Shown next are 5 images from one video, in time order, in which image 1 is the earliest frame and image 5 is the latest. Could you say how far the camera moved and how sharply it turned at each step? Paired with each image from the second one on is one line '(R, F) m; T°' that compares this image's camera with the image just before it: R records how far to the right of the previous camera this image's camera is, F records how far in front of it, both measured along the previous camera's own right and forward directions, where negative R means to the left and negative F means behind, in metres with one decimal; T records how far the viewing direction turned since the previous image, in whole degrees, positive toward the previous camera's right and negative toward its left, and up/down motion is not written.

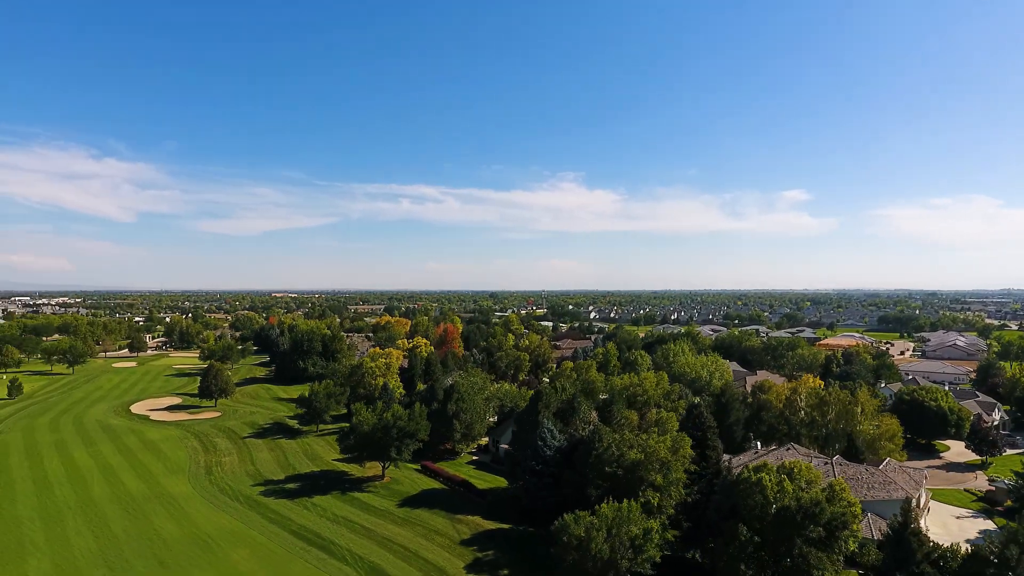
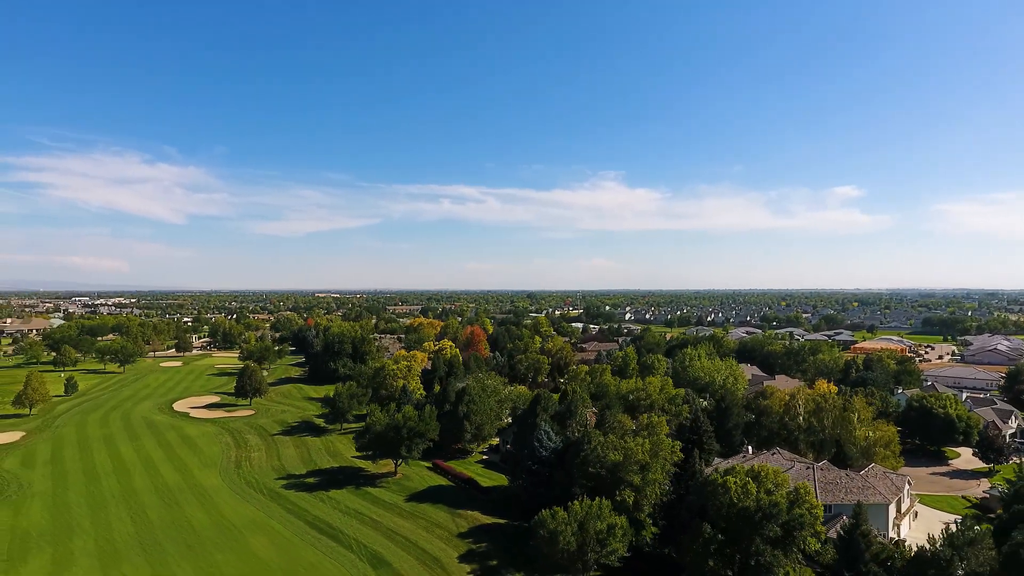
(+2.5, -2.0) m; -4°
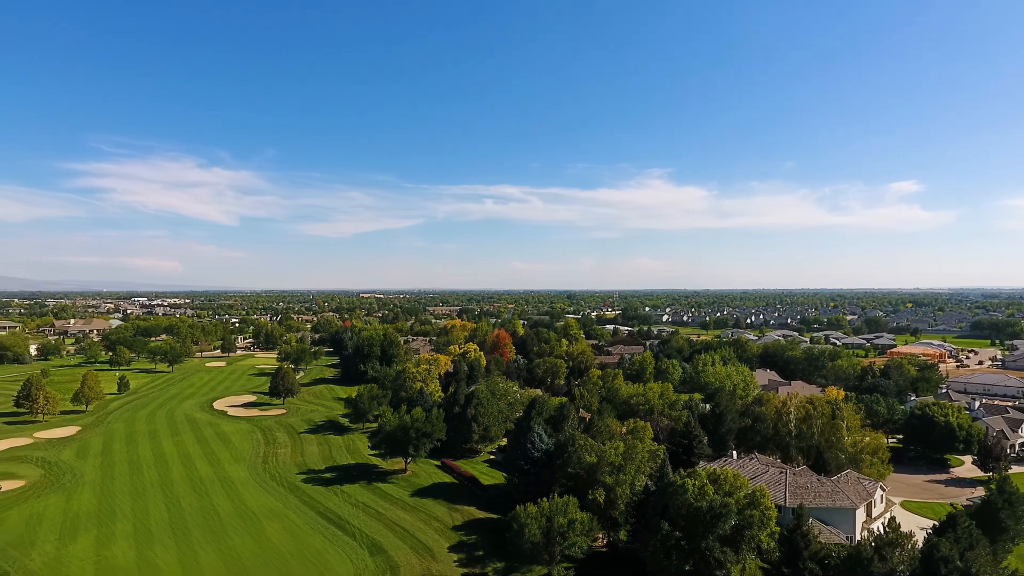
(+3.1, -2.4) m; -4°
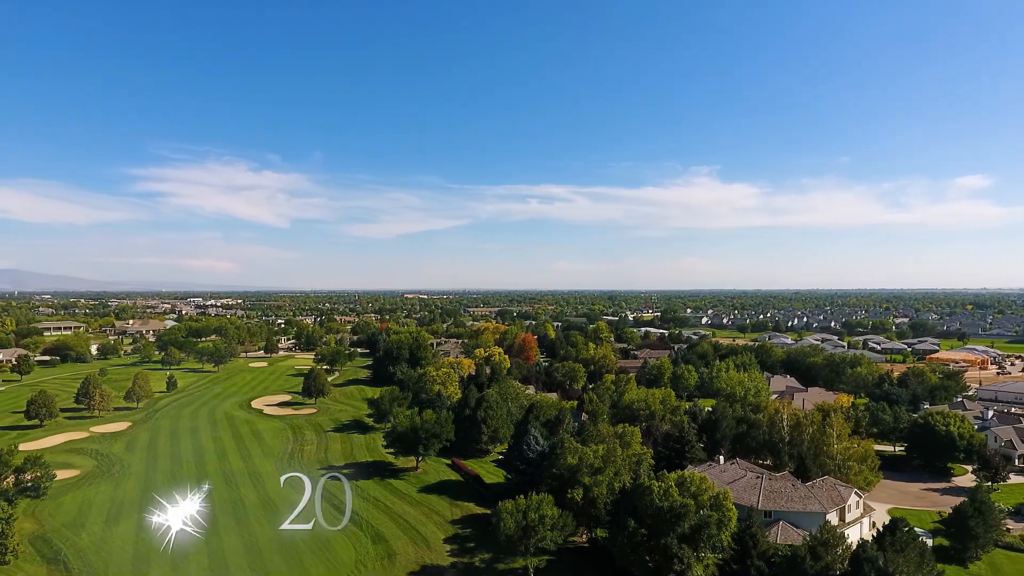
(+3.1, -2.5) m; -4°
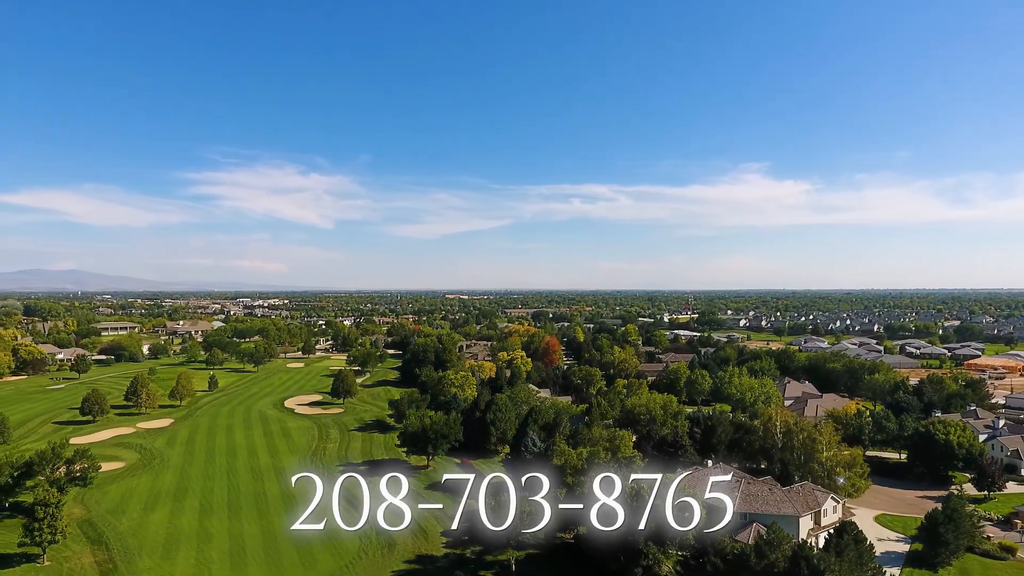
(+3.0, -2.4) m; -4°
